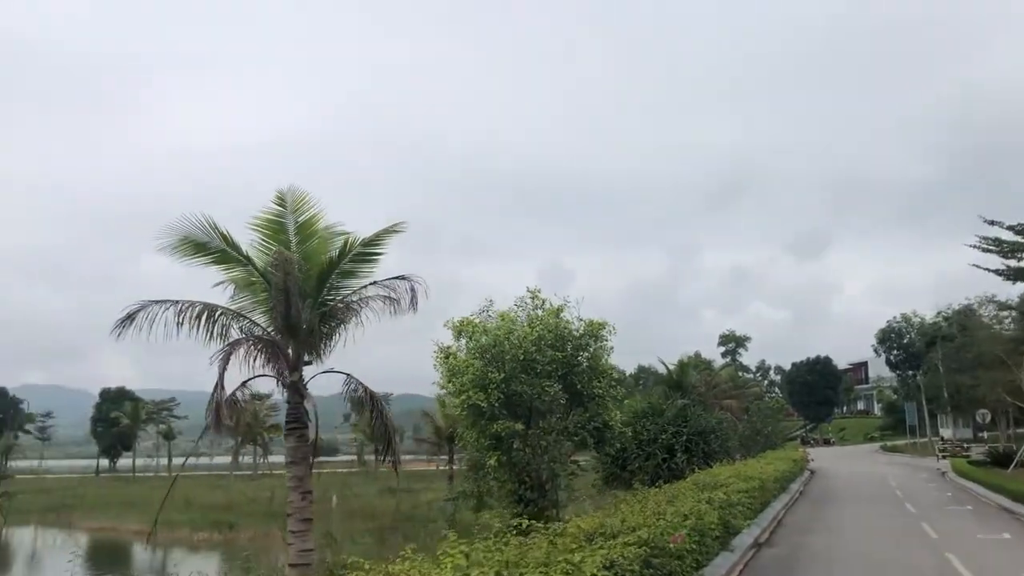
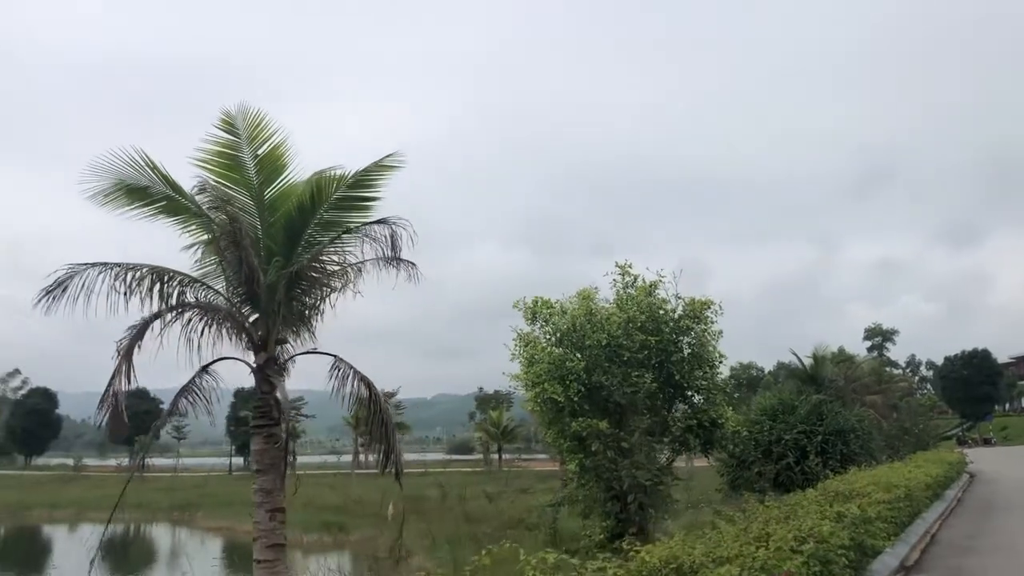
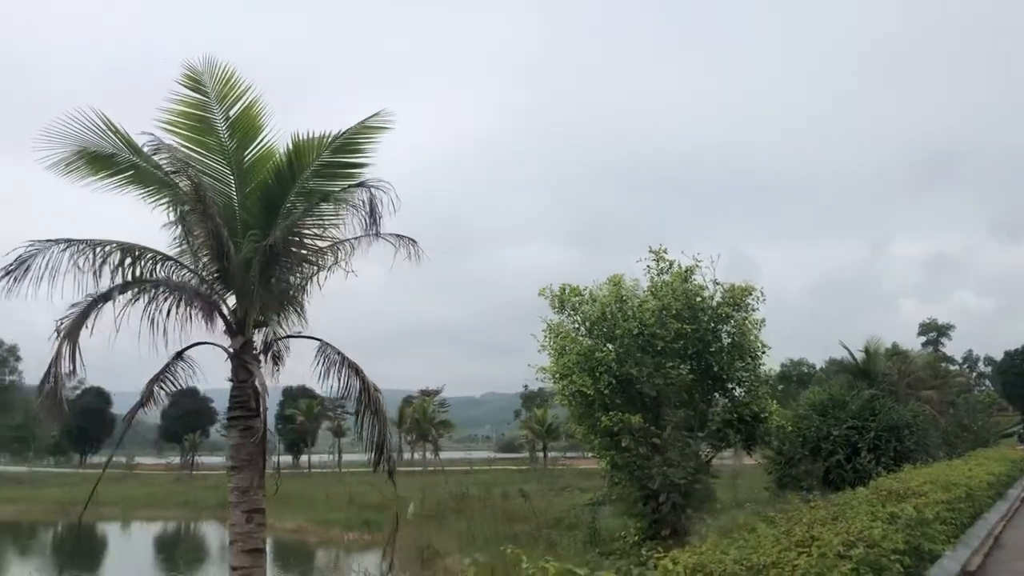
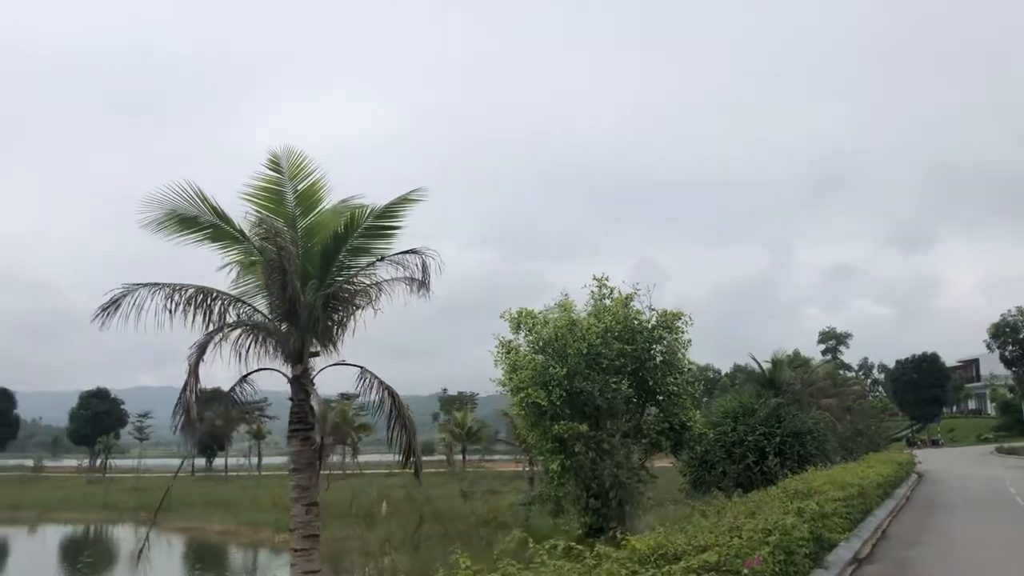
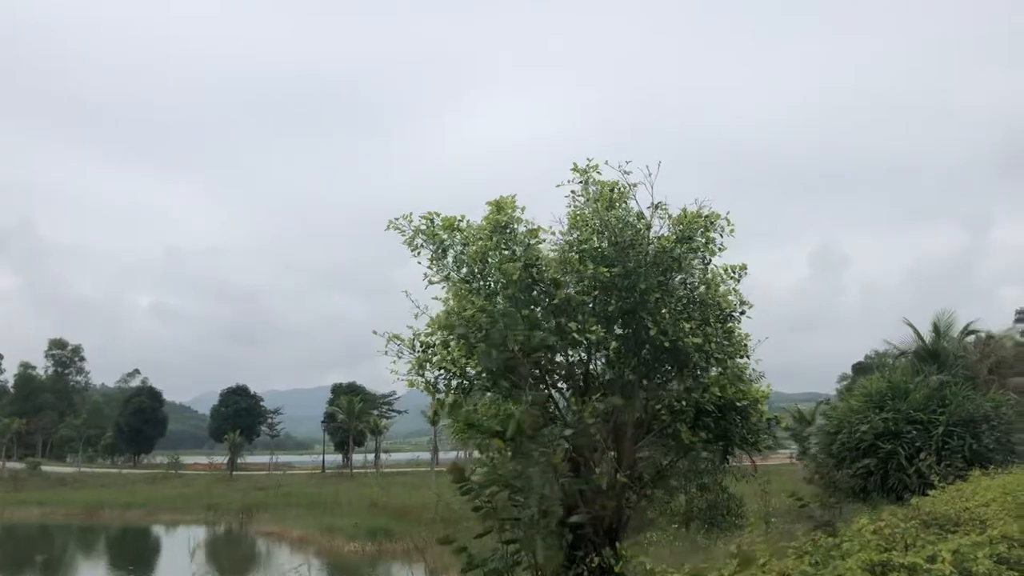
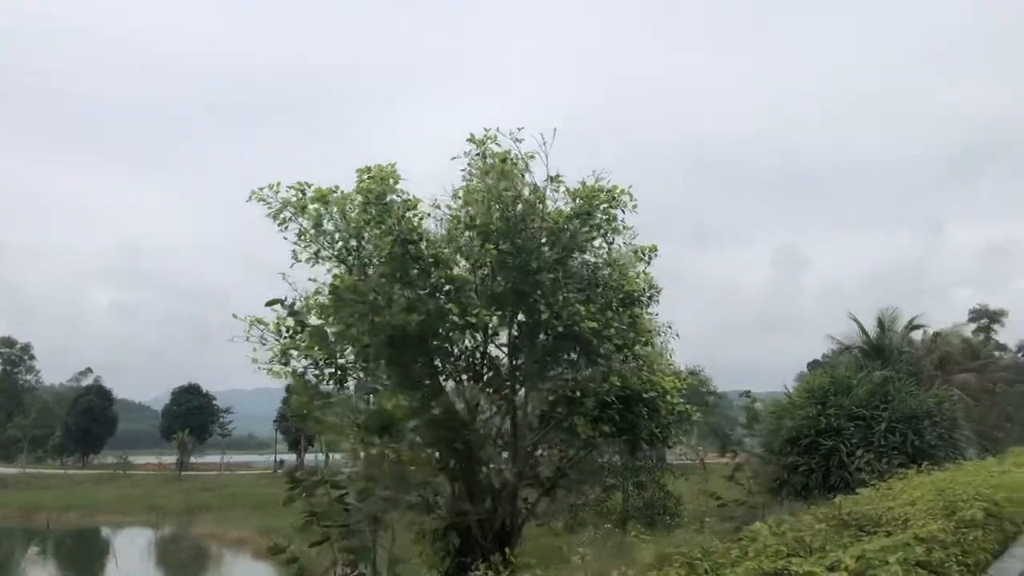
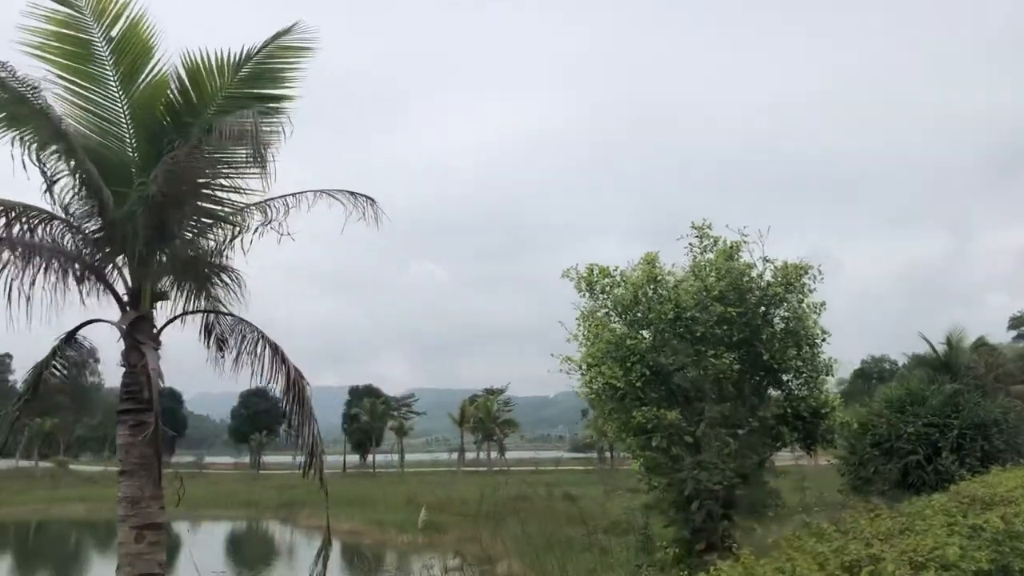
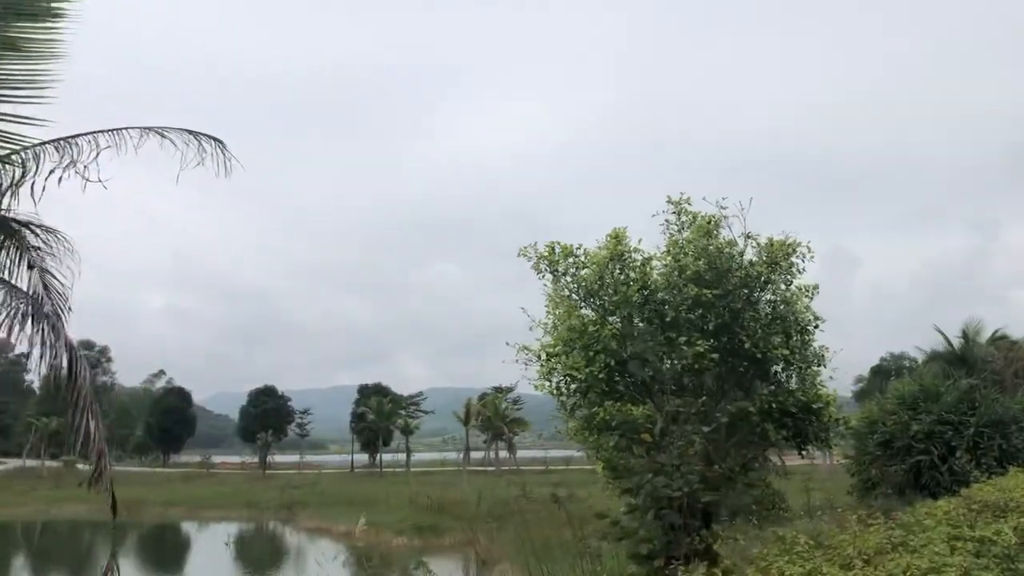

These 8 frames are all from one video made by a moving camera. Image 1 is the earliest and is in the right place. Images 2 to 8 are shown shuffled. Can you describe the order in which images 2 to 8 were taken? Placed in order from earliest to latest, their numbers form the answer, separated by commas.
4, 2, 3, 7, 8, 5, 6
